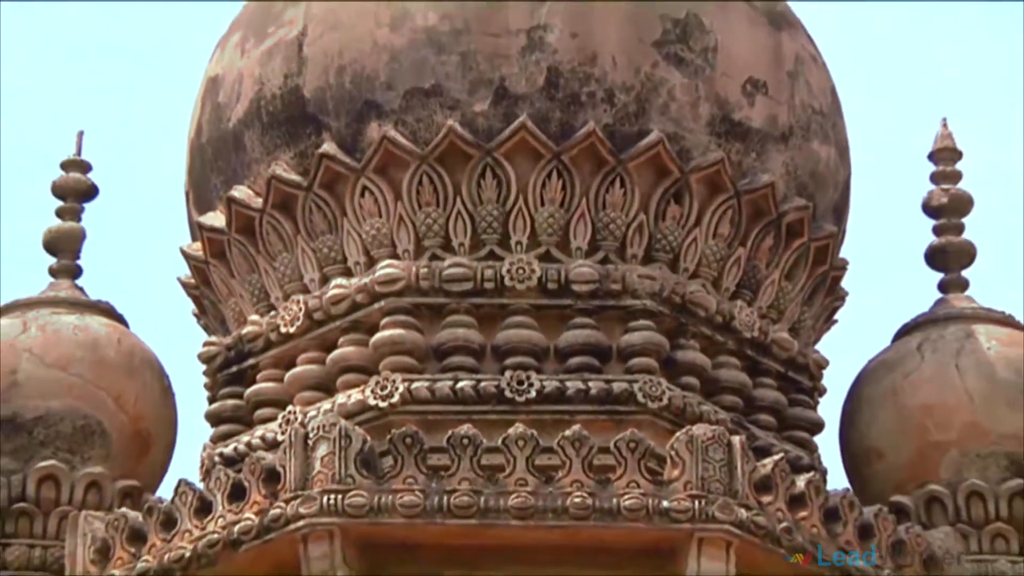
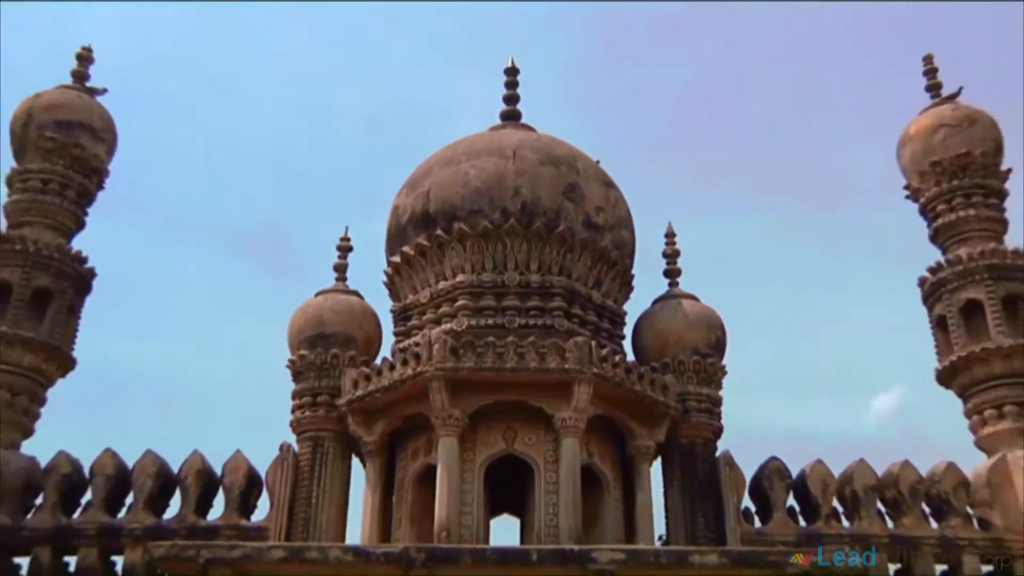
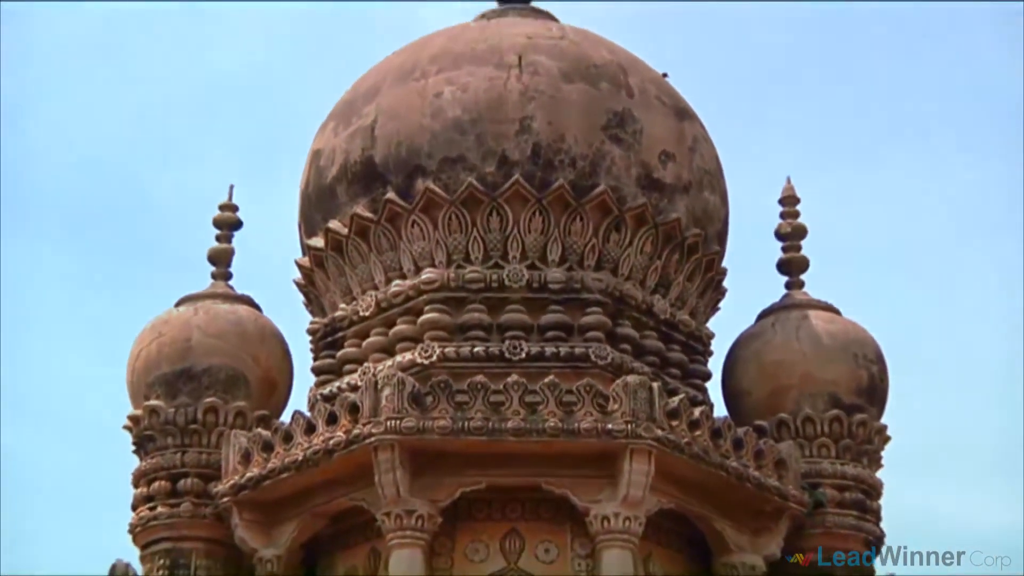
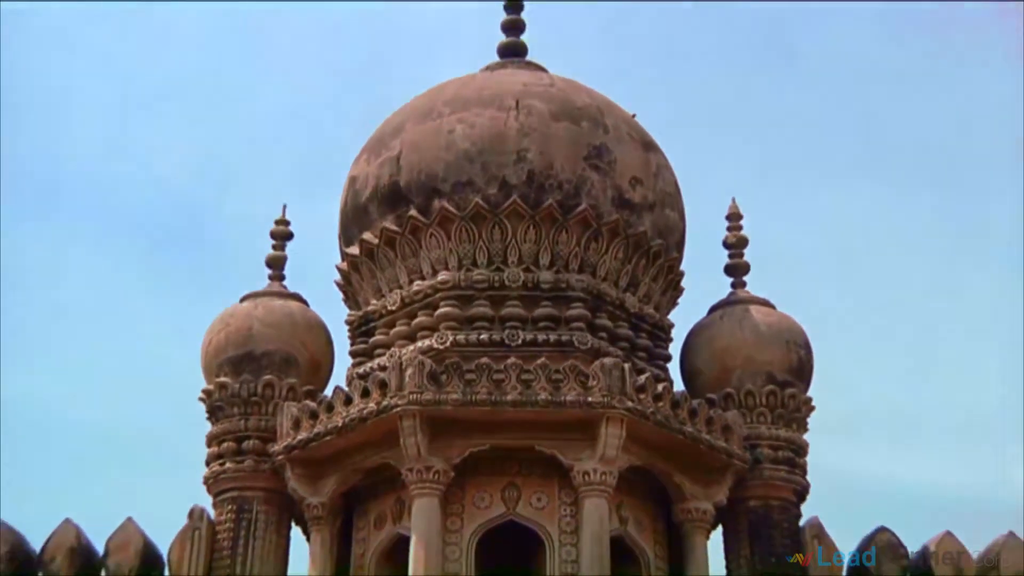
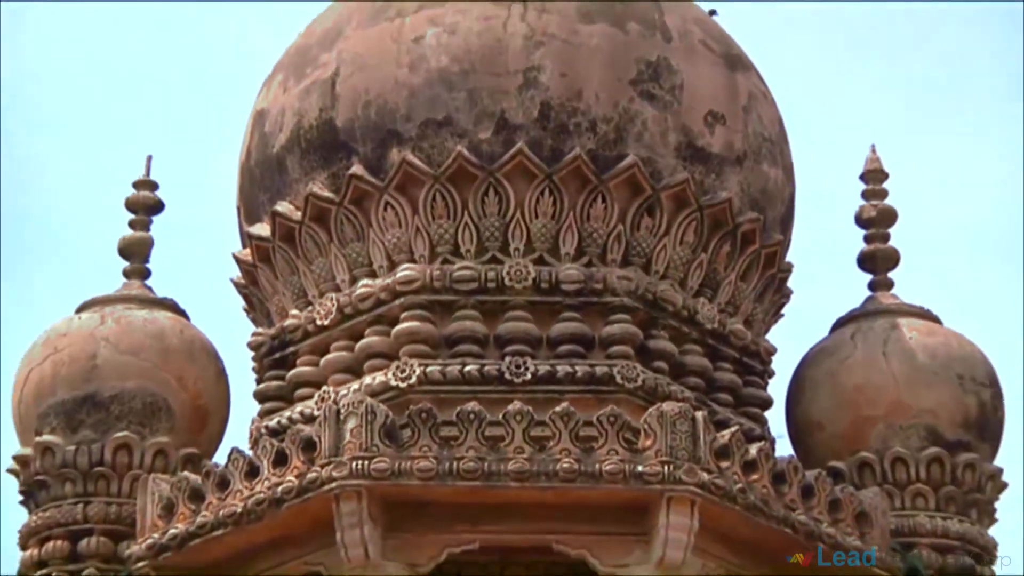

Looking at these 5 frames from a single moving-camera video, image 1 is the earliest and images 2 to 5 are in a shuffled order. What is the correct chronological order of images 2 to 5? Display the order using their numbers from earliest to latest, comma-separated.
5, 3, 4, 2
